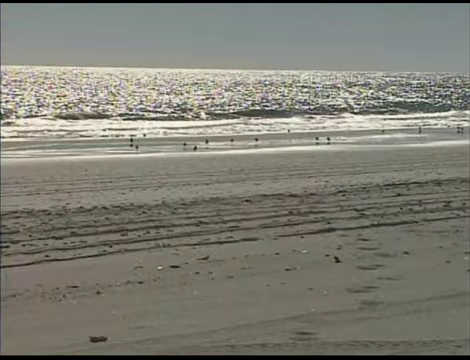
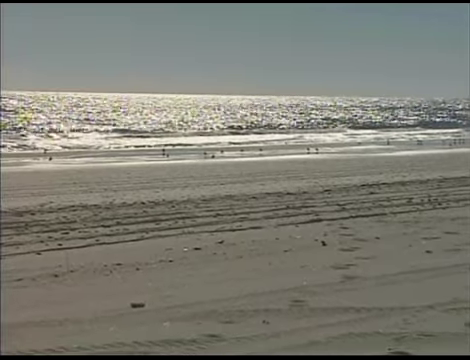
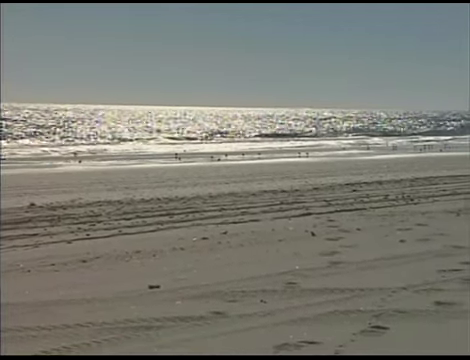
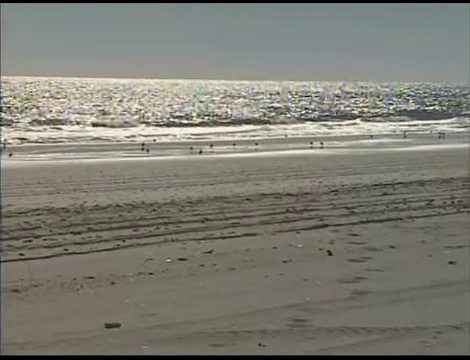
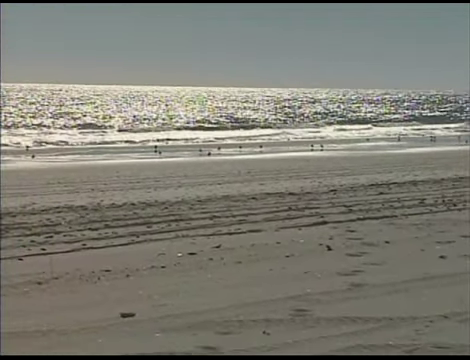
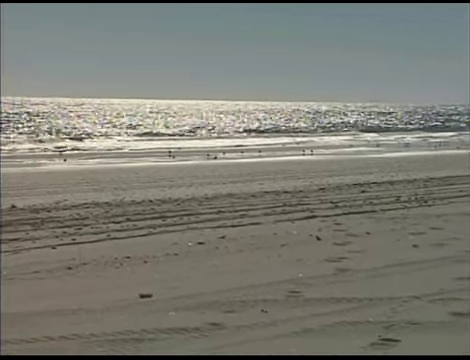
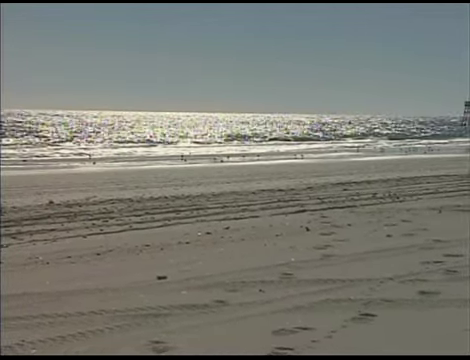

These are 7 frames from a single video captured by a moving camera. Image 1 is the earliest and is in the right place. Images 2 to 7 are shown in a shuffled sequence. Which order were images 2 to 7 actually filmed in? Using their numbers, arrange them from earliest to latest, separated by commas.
4, 5, 2, 6, 3, 7
